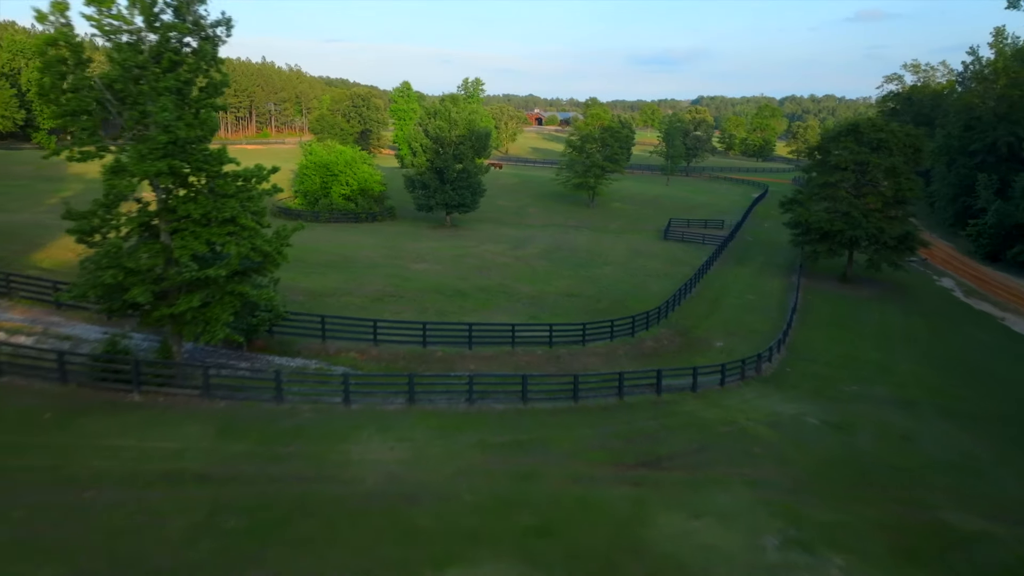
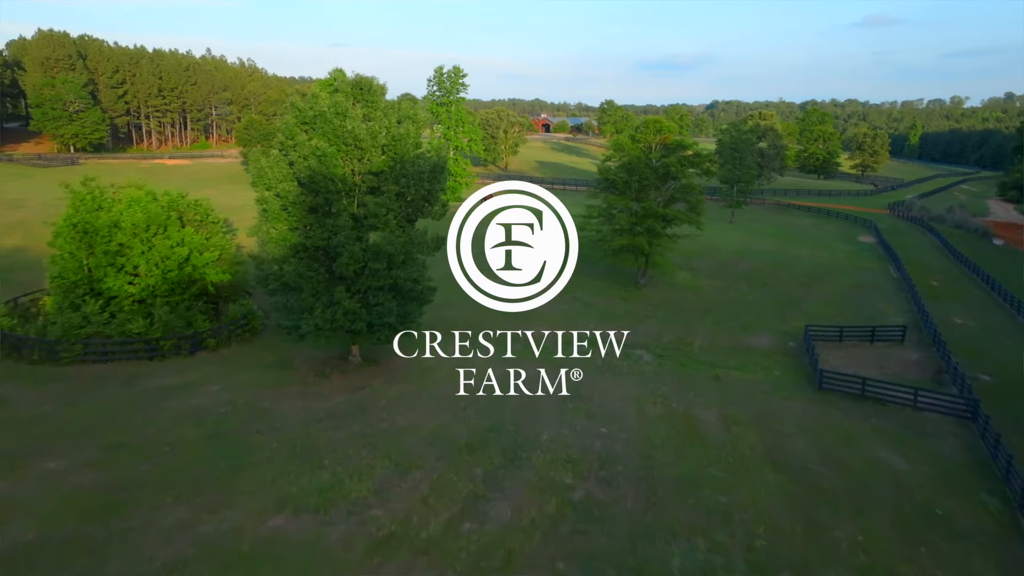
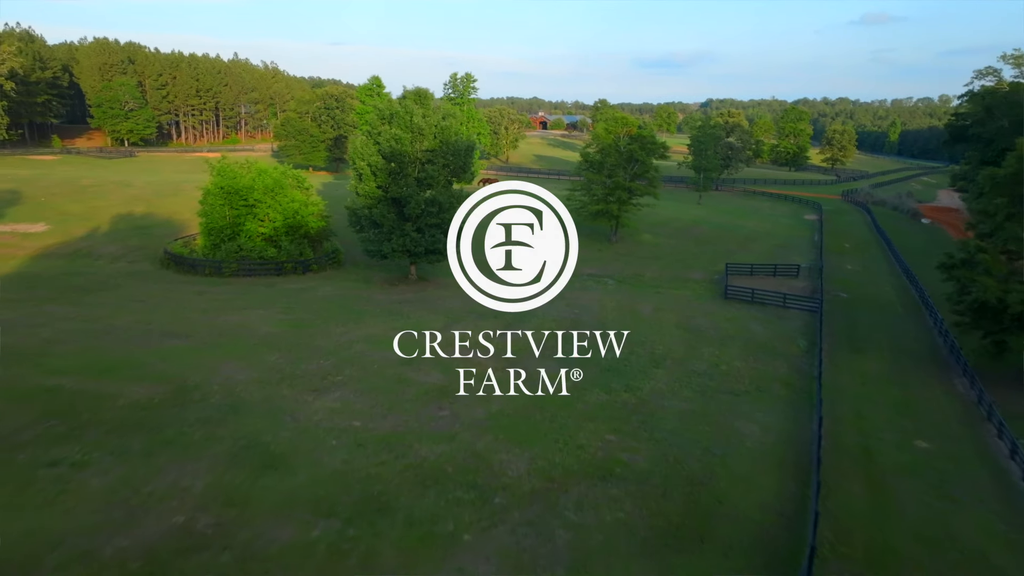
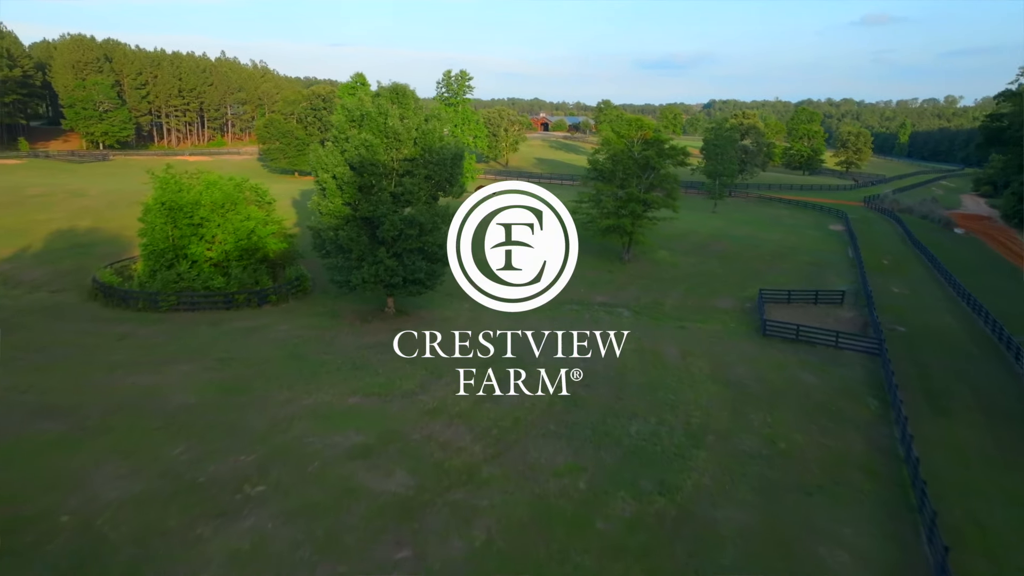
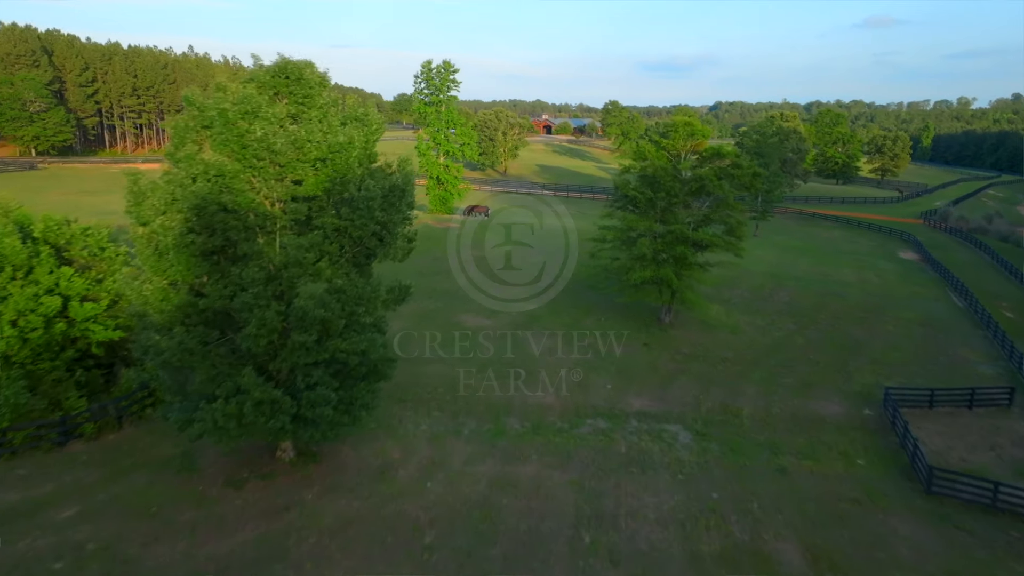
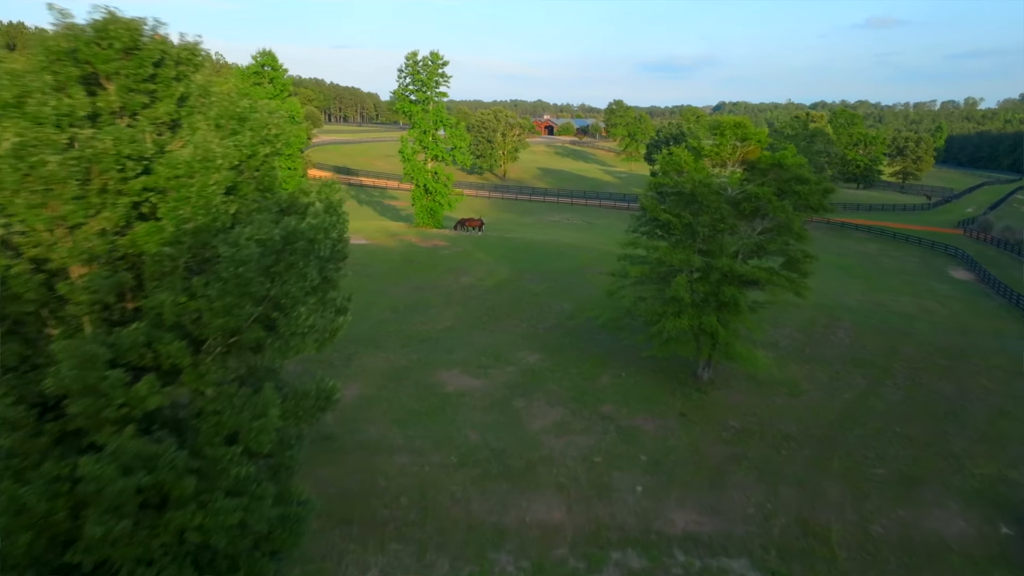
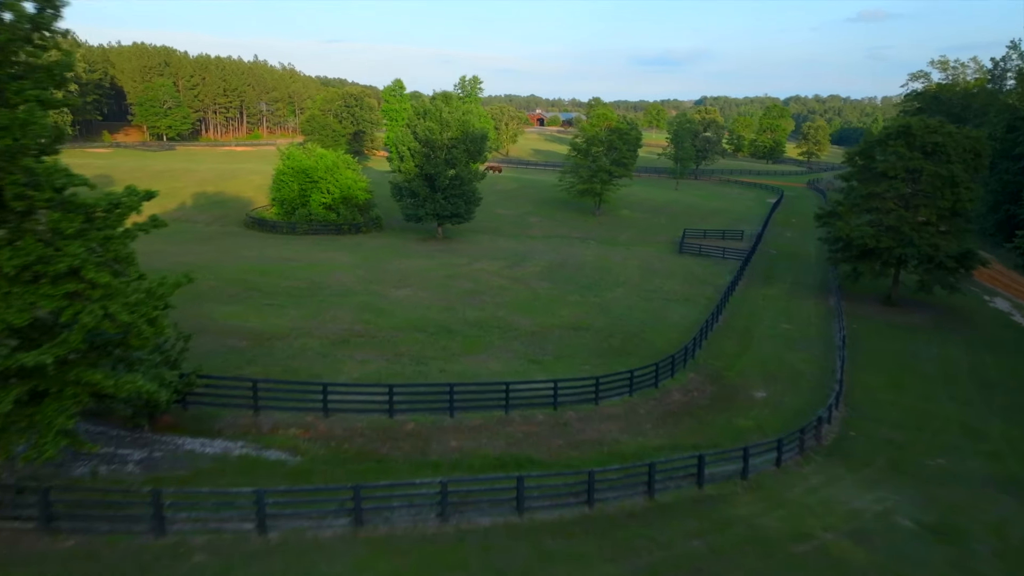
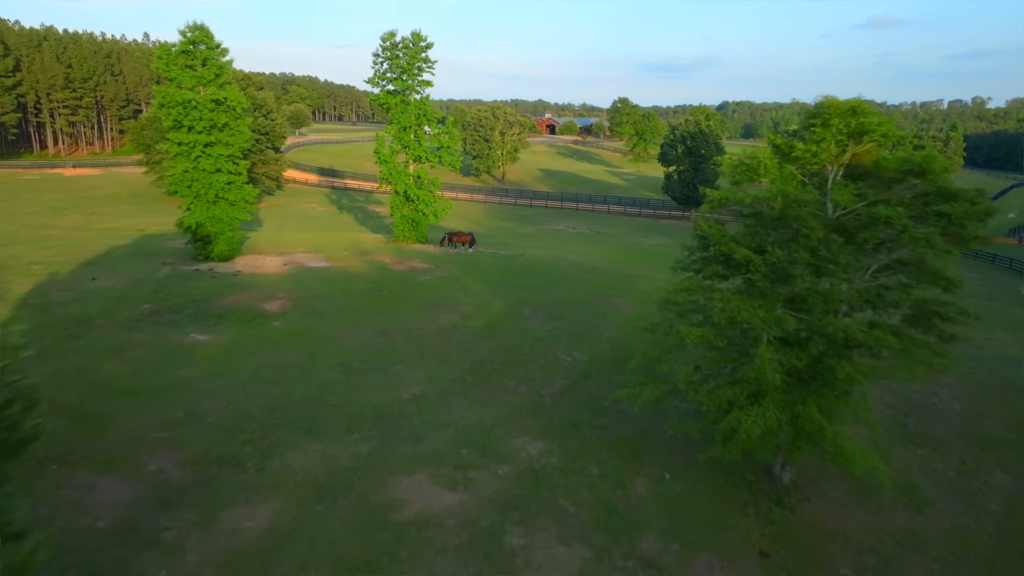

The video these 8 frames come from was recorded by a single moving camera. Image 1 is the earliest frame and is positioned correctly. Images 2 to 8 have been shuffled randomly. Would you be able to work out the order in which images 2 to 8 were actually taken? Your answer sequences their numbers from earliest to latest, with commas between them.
7, 3, 4, 2, 5, 6, 8
